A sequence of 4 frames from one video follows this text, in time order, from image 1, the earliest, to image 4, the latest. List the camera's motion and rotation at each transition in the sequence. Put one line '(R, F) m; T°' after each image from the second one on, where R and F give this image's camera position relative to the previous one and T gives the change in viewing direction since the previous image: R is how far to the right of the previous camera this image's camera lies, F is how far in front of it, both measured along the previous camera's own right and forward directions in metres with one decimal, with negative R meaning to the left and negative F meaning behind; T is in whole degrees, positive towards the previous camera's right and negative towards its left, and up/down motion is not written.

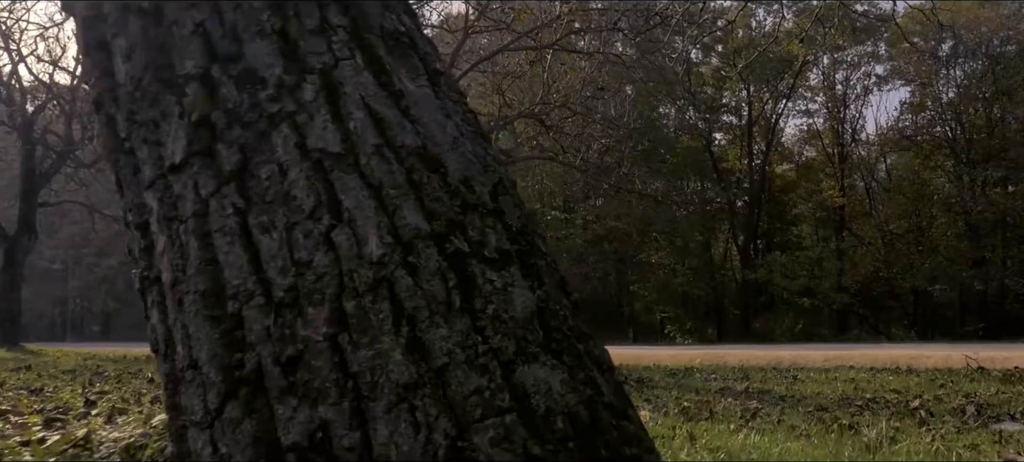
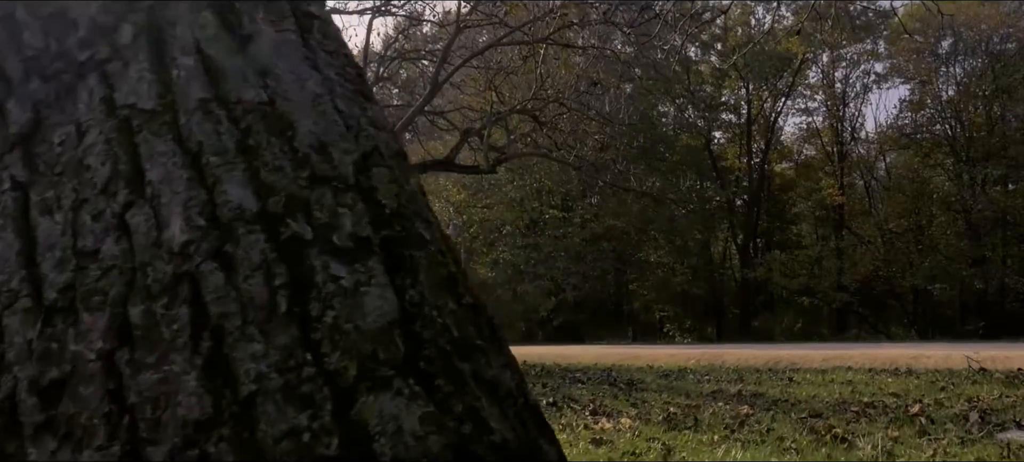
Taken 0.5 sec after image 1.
(+0.1, +0.3) m; 0°
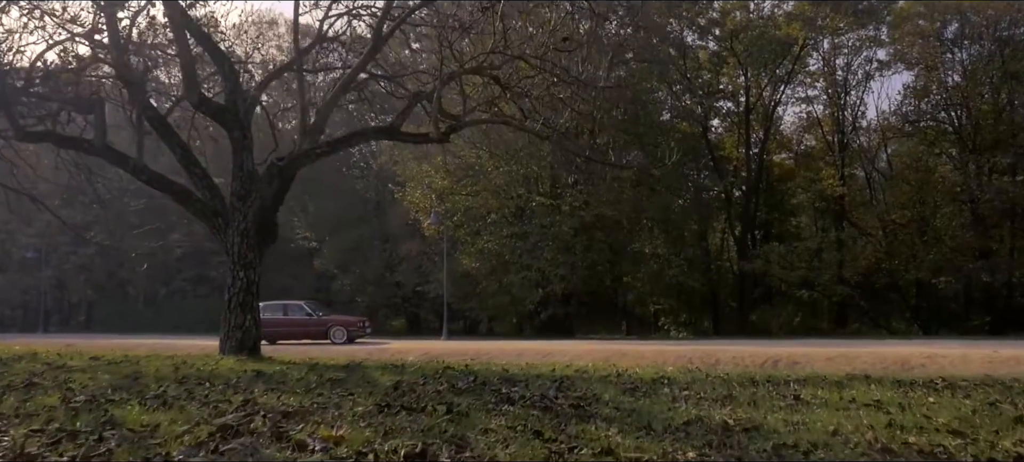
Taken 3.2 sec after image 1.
(+0.5, +2.0) m; 0°
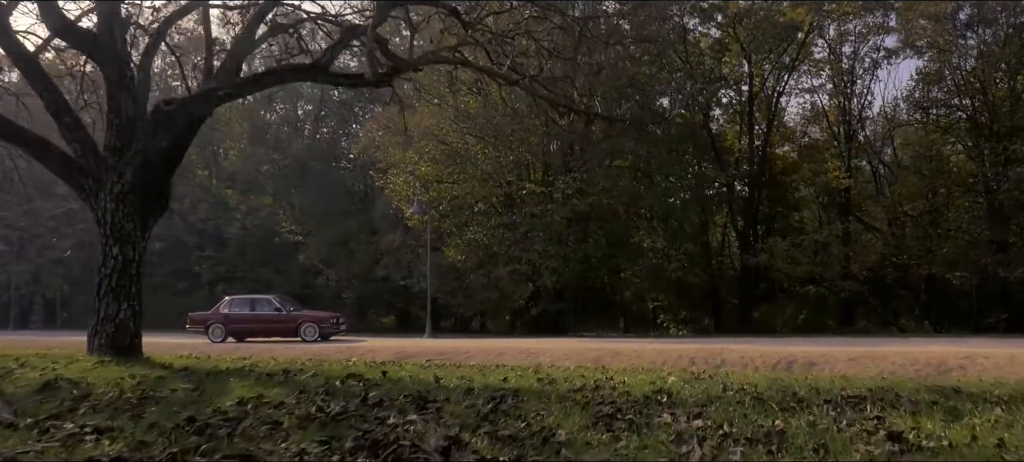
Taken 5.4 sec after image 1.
(+0.4, +2.5) m; 0°
